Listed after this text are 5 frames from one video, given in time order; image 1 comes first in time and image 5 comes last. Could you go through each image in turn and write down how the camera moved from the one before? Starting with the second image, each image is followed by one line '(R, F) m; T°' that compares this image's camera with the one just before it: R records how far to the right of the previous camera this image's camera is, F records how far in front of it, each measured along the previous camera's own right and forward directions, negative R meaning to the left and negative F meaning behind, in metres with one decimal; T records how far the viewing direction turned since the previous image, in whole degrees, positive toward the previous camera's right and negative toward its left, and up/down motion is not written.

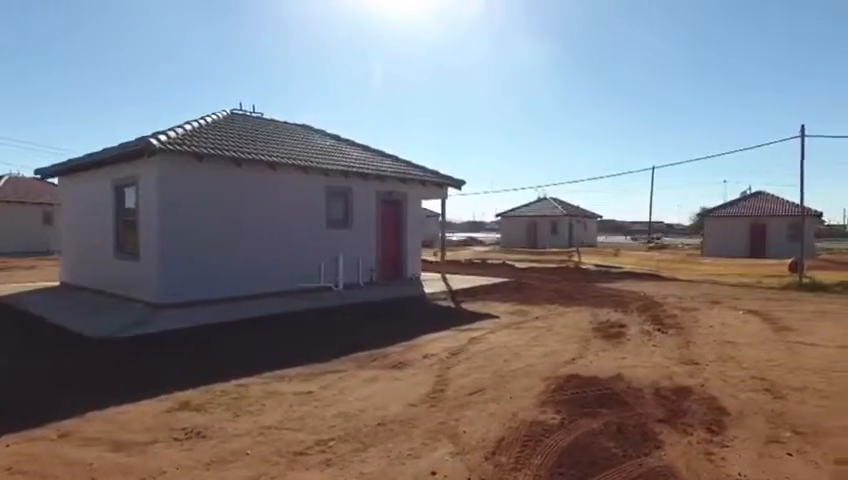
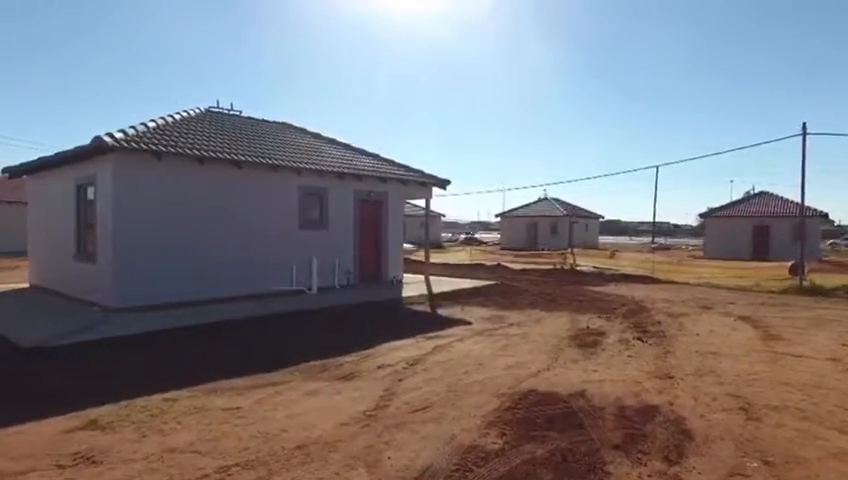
(+0.7, +0.6) m; -1°
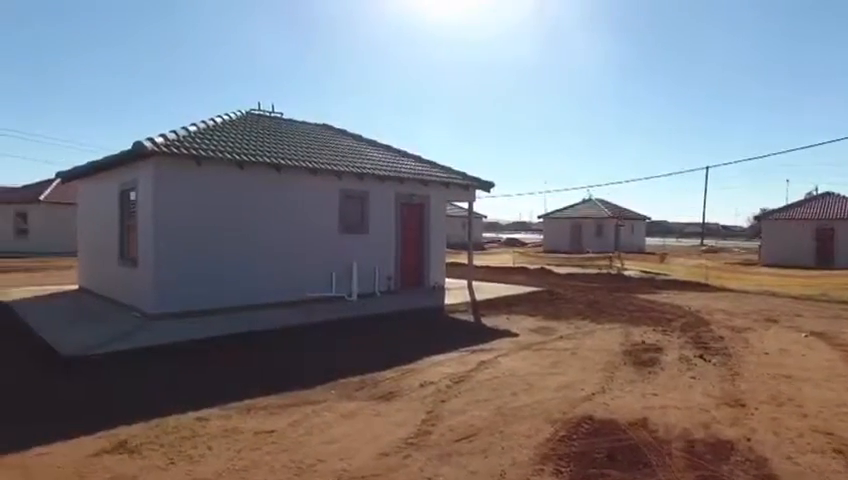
(-0.1, +0.5) m; -4°
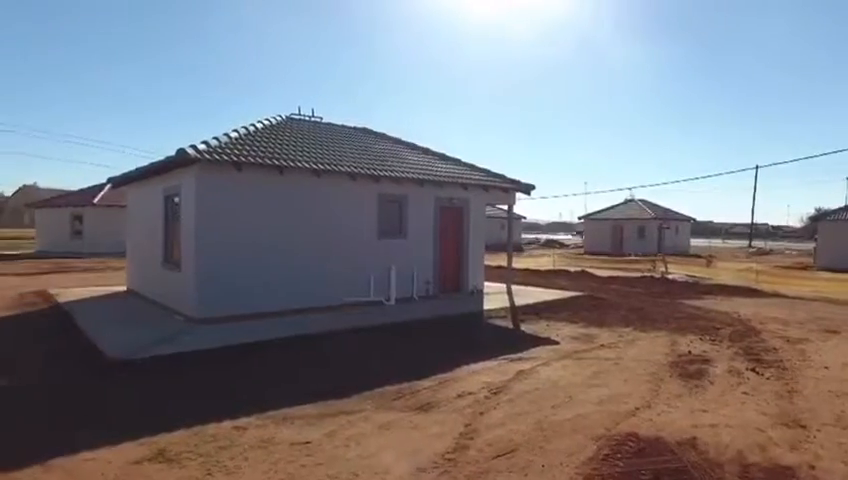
(0.0, +0.1) m; -4°
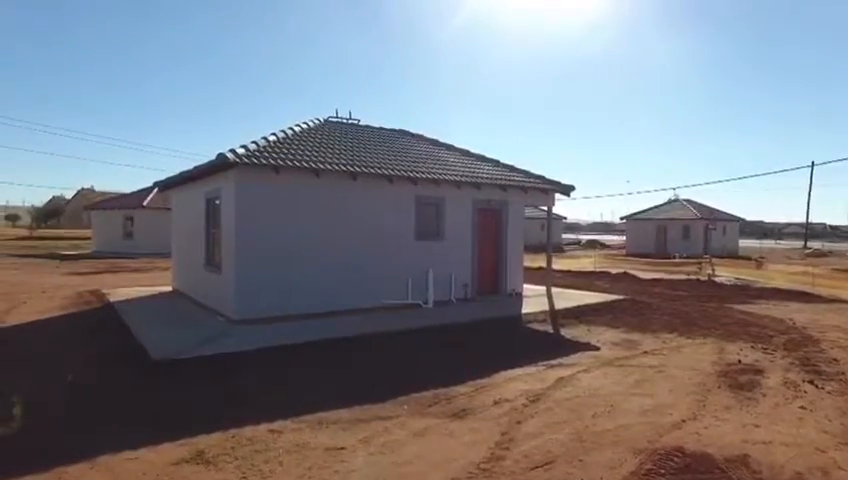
(0.0, +0.1) m; -4°
